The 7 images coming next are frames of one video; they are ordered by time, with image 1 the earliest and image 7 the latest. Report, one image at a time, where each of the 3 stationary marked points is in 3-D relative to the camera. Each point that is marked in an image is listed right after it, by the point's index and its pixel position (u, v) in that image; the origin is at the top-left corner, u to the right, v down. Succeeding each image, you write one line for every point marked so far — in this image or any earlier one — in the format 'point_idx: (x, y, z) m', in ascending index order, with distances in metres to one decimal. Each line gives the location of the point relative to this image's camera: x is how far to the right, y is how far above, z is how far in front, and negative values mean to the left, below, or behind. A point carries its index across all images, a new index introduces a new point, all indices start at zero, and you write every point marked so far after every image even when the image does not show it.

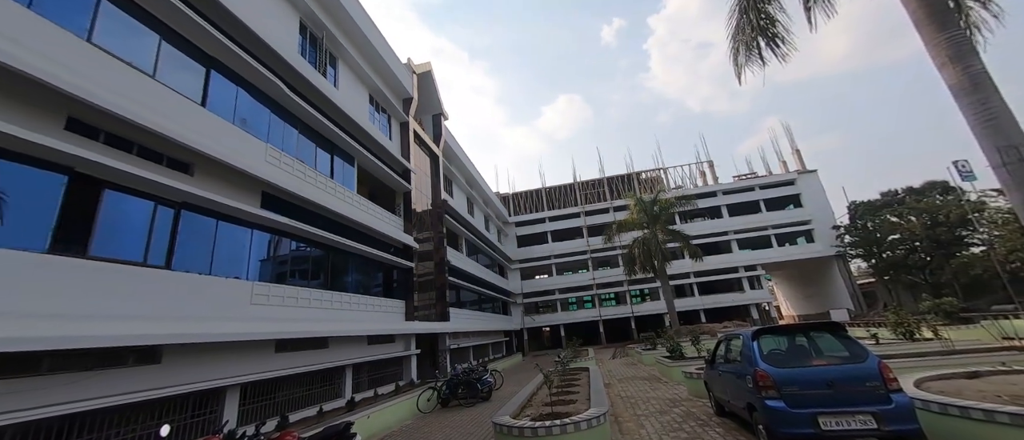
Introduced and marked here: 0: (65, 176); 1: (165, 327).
0: (-7.0, +0.7, +6.2) m
1: (-6.3, -2.0, +7.1) m
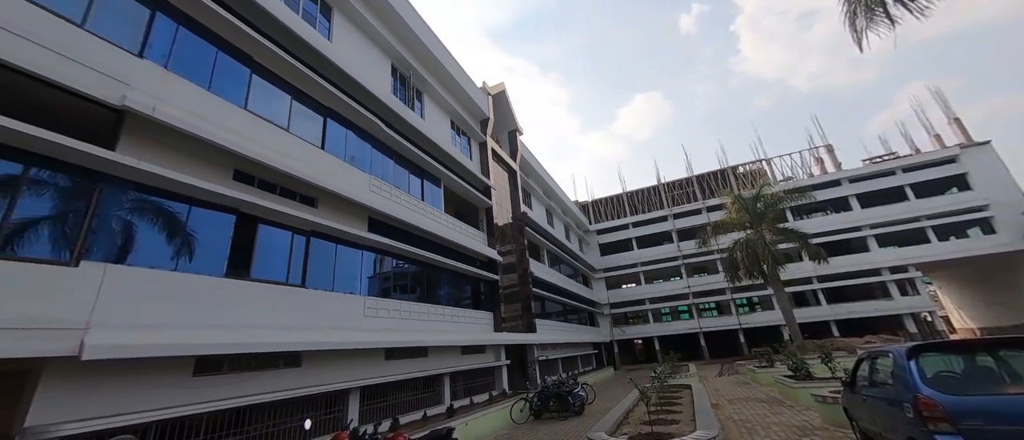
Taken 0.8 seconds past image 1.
0: (-5.6, +0.1, +7.9) m
1: (-4.6, -2.6, +8.5) m
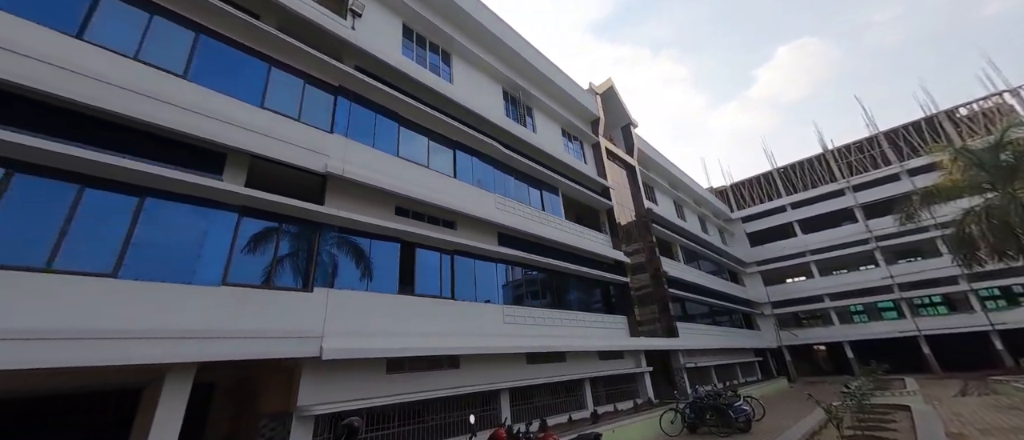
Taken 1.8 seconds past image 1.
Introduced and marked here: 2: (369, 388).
0: (-2.9, -0.6, +9.7) m
1: (-1.4, -3.1, +9.8) m
2: (-3.2, -3.8, +8.4) m
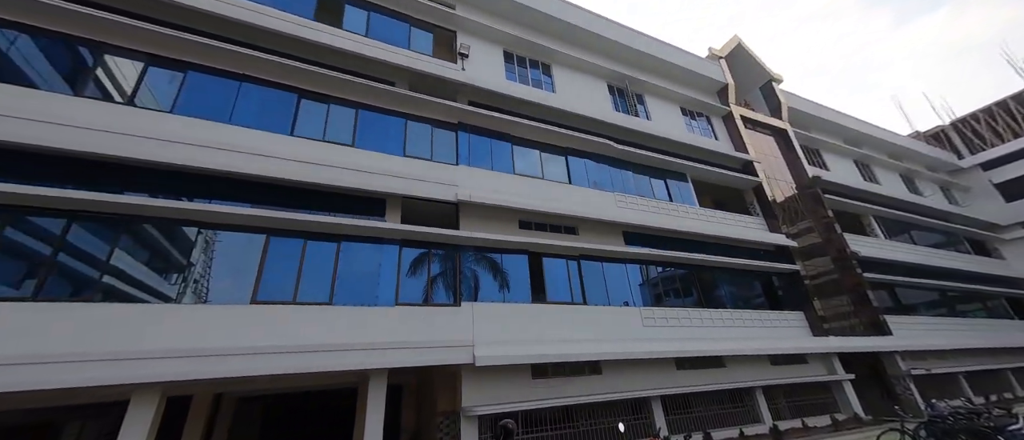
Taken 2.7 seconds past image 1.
0: (+0.4, -0.9, +10.3) m
1: (+2.1, -3.2, +9.7) m
2: (+0.1, -4.2, +9.1) m
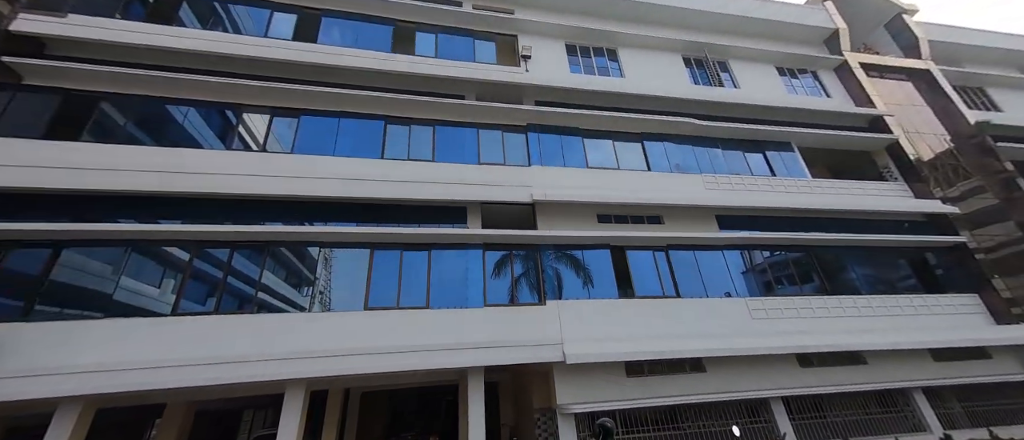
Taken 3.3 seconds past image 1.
0: (+2.6, -0.7, +10.0) m
1: (+4.3, -2.9, +8.9) m
2: (+2.3, -4.0, +8.8) m
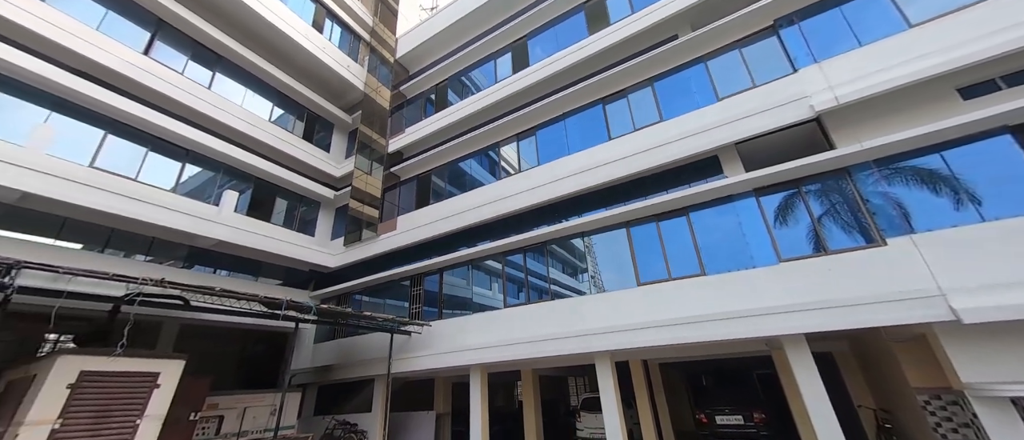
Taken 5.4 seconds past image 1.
0: (+7.7, +1.4, +5.9) m
1: (+8.8, -0.5, +3.8) m
2: (+7.7, -2.0, +5.1) m
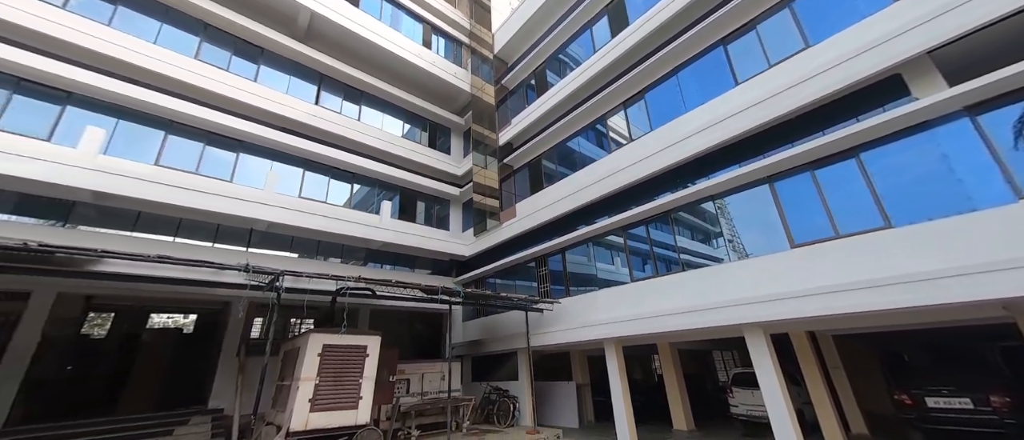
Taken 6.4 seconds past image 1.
0: (+8.4, +2.6, +2.8) m
1: (+9.0, +0.7, +0.6) m
2: (+8.7, -0.8, +2.3) m
